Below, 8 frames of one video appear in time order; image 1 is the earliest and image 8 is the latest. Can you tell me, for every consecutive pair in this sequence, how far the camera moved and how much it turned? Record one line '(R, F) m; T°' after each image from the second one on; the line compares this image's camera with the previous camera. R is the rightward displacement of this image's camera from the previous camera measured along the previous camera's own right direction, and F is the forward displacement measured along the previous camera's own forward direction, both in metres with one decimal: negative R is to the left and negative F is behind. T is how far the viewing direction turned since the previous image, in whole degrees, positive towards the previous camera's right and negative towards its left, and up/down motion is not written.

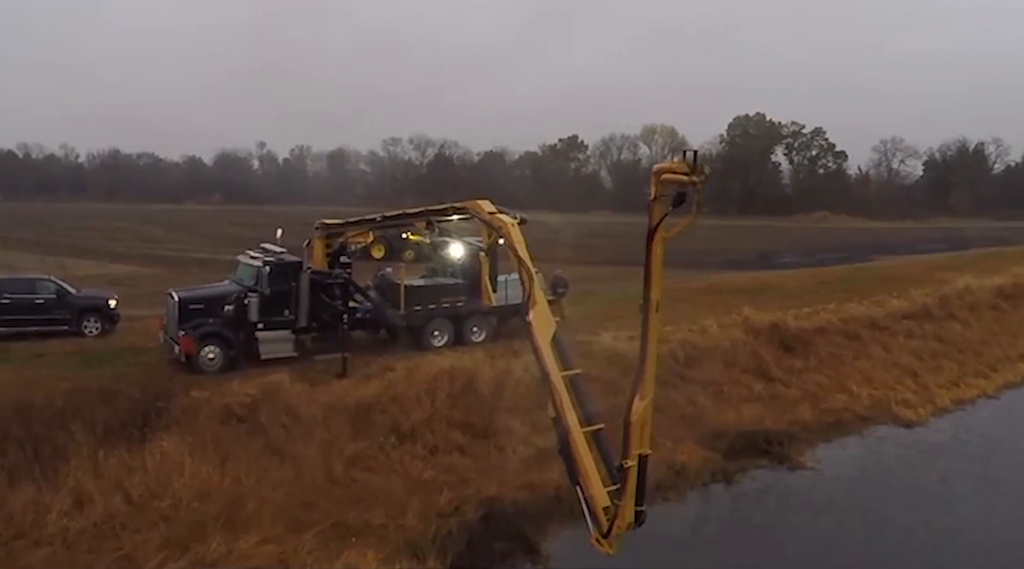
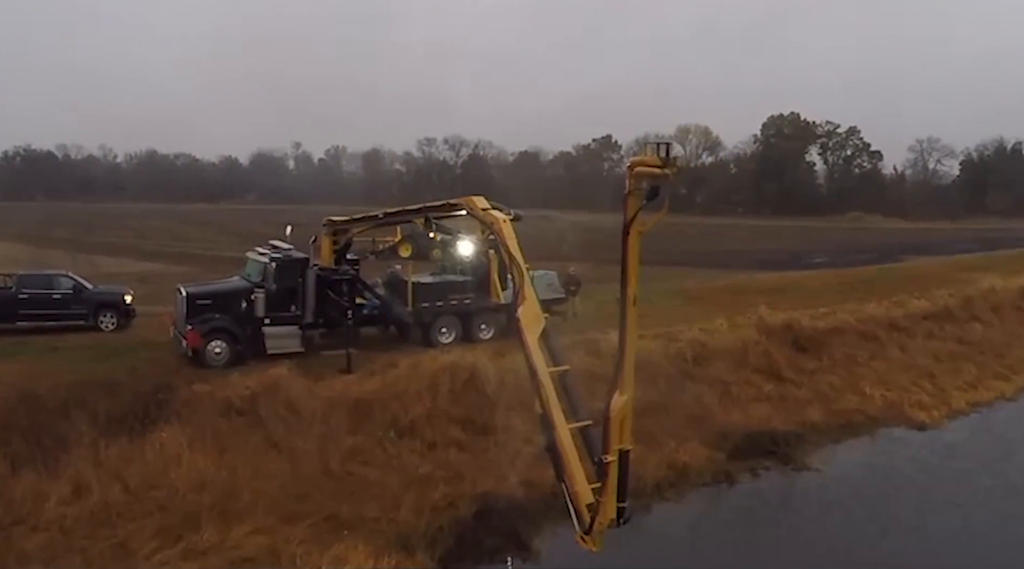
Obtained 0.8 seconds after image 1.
(+0.4, 0.0) m; -2°
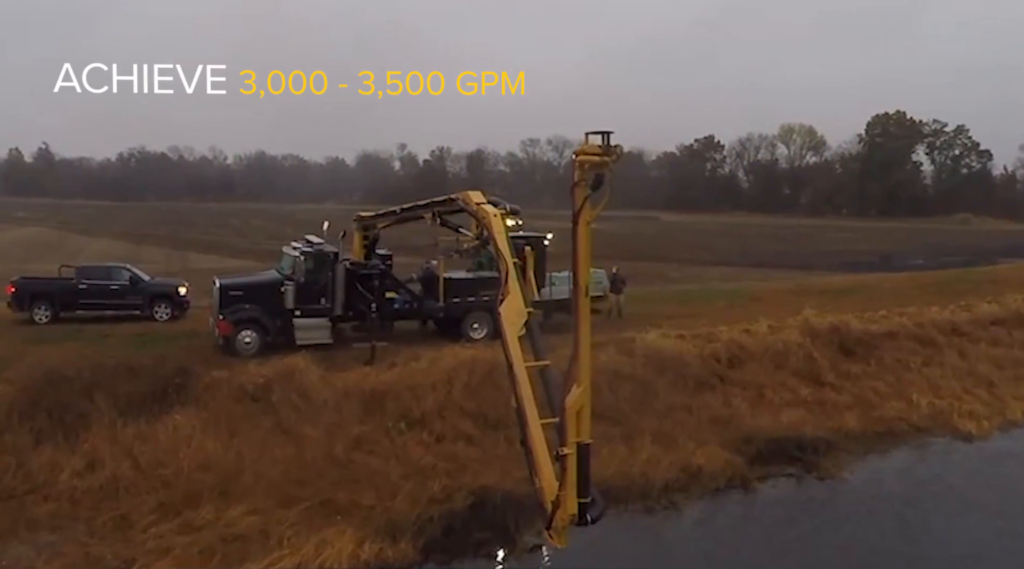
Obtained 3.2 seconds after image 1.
(+1.1, 0.0) m; -6°
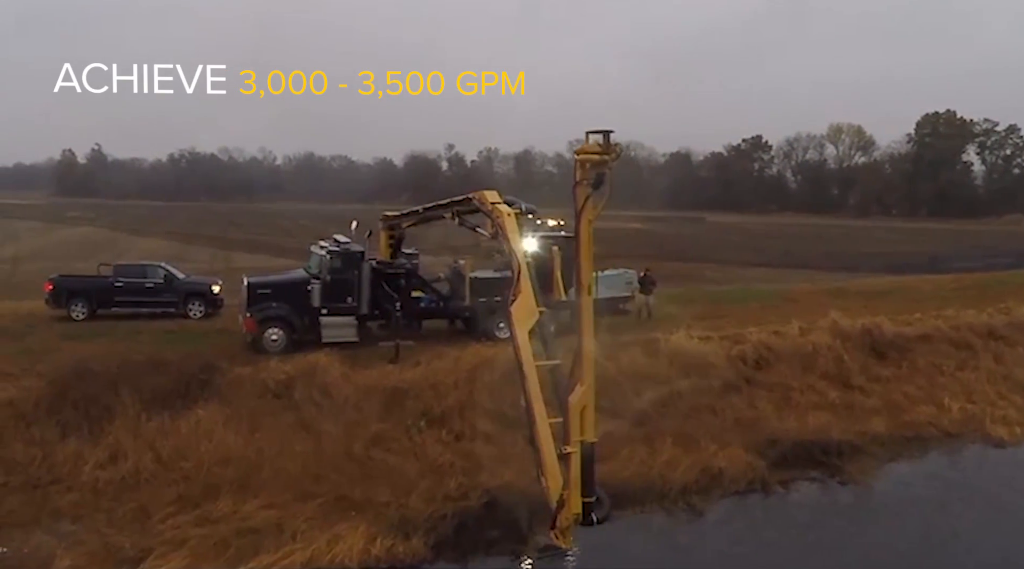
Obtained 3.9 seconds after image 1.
(+0.3, 0.0) m; -3°
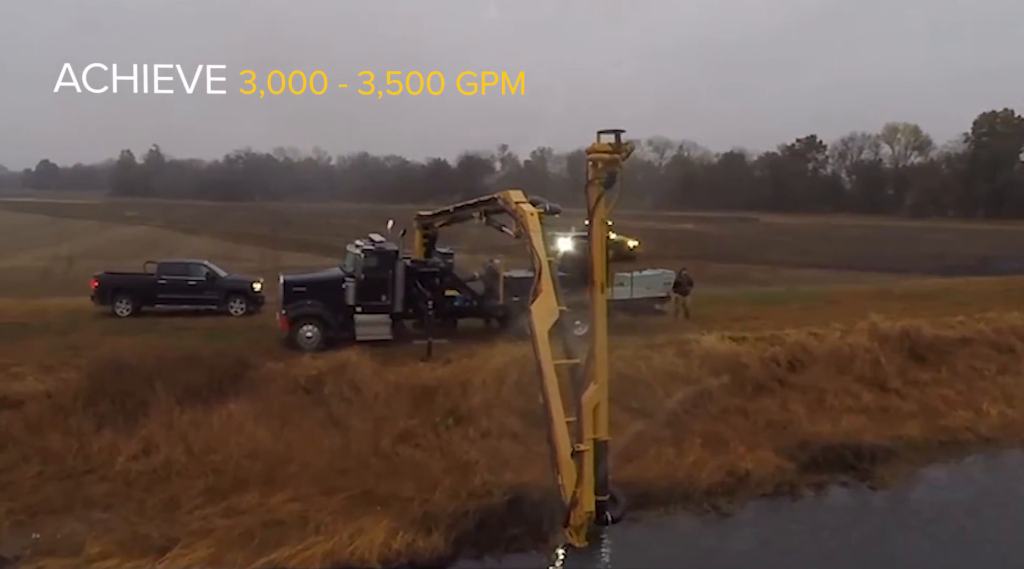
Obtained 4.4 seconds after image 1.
(+0.3, 0.0) m; -3°
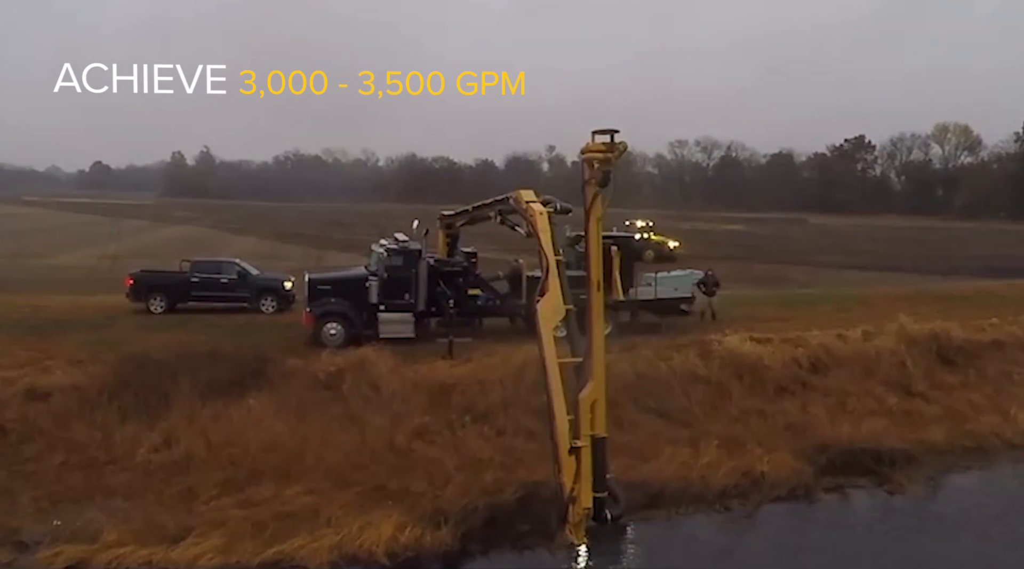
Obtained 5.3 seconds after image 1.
(+0.4, -0.1) m; -3°
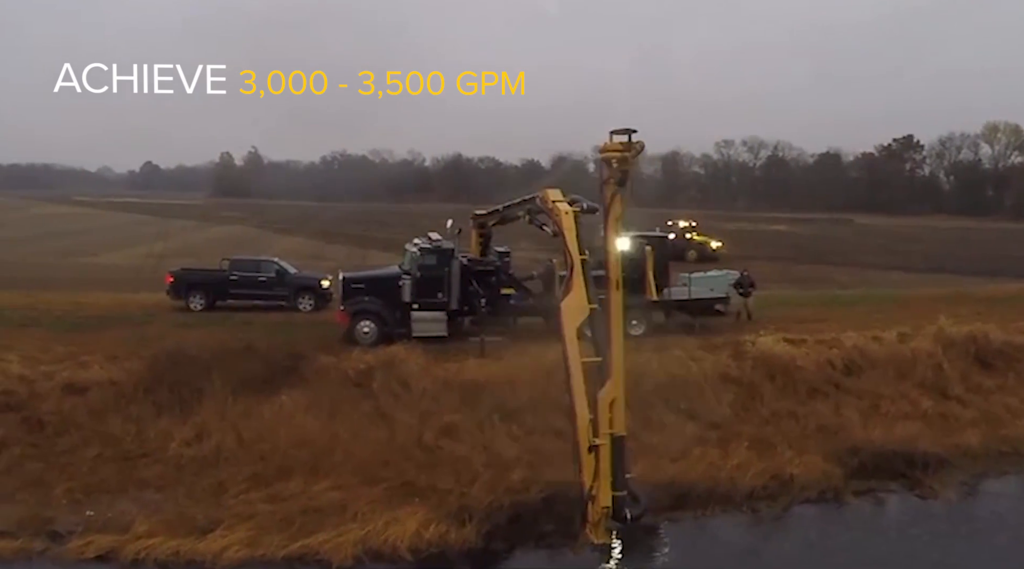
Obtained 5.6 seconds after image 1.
(+0.2, 0.0) m; -3°
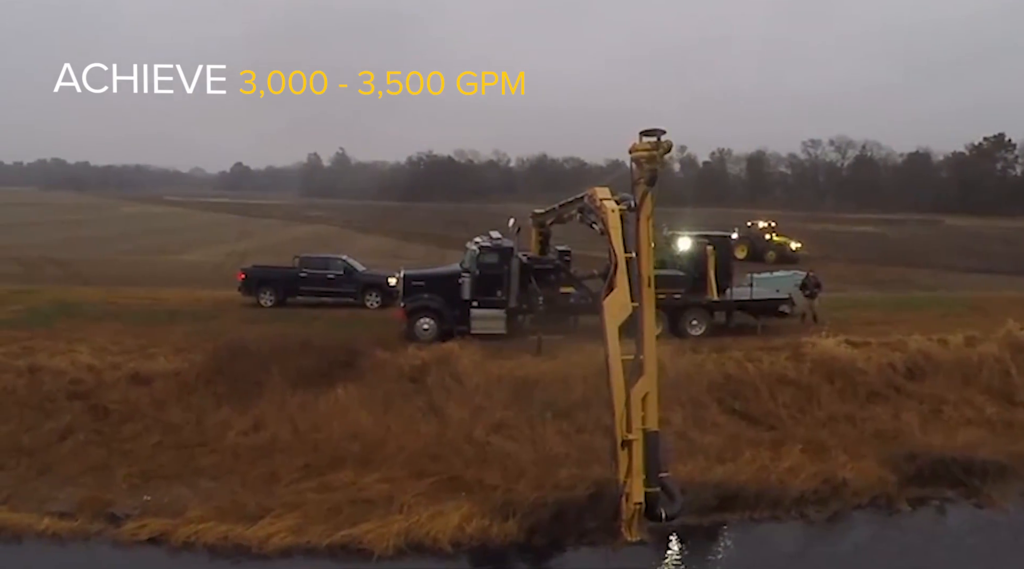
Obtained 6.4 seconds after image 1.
(+0.4, -0.1) m; -6°
